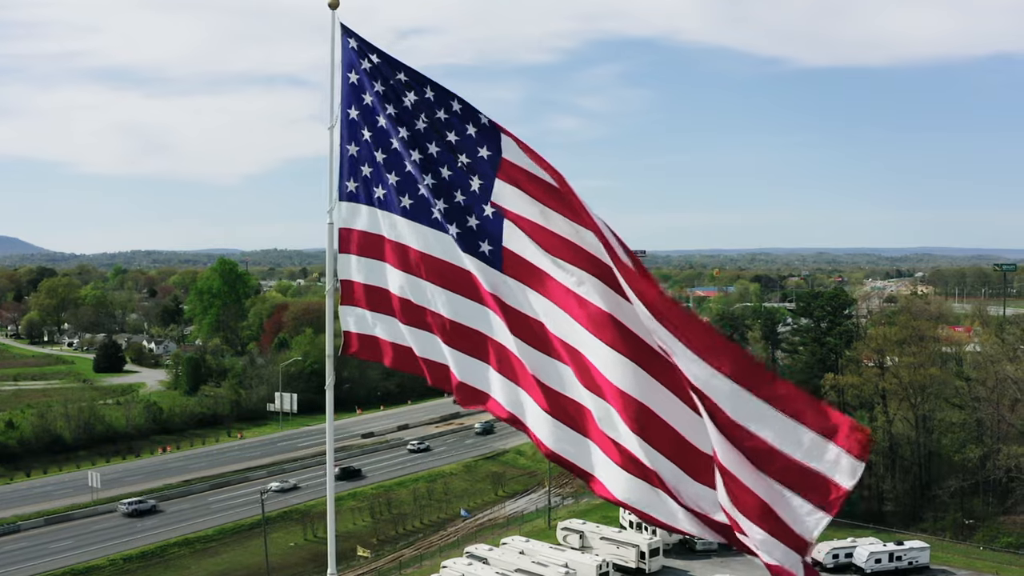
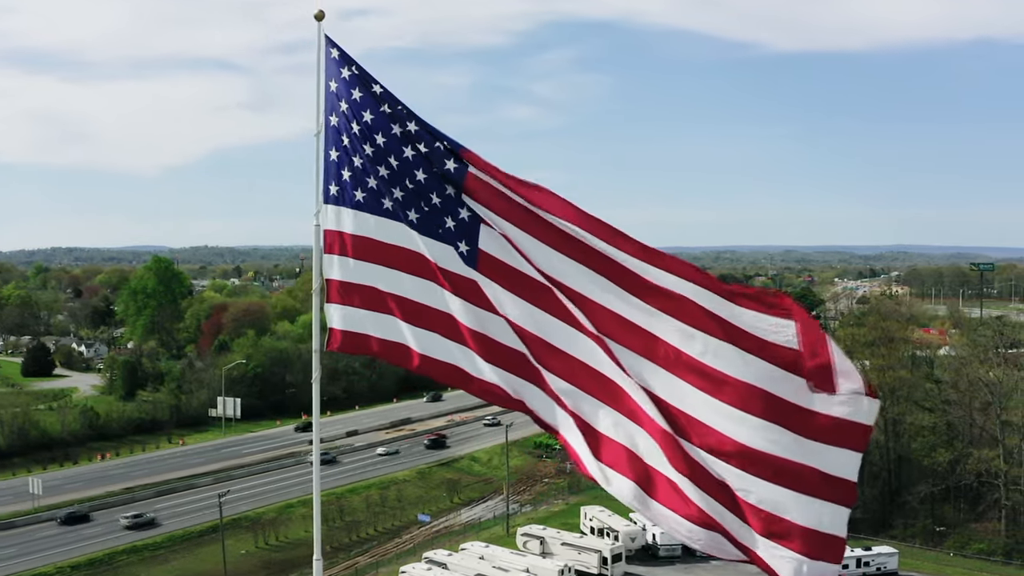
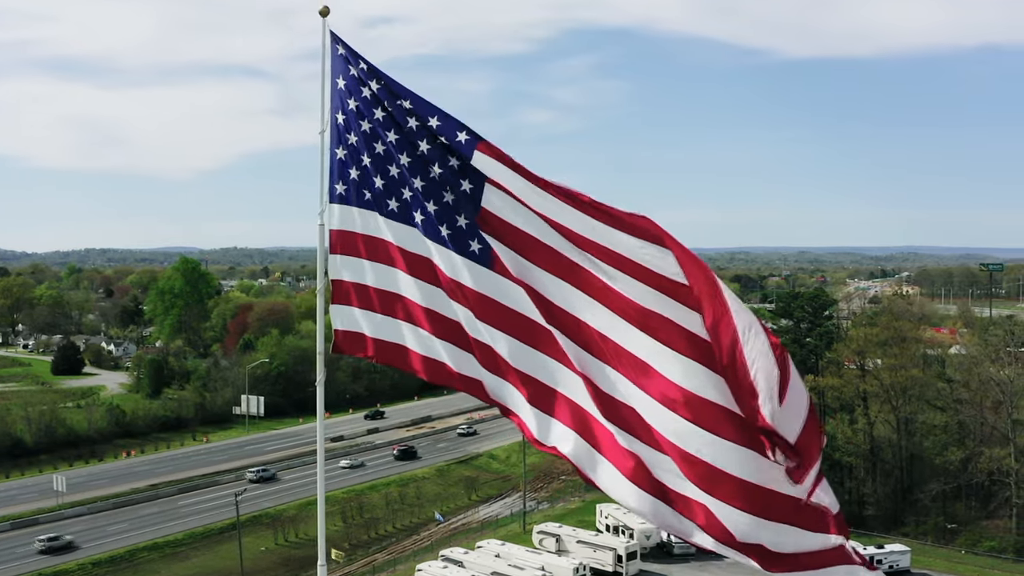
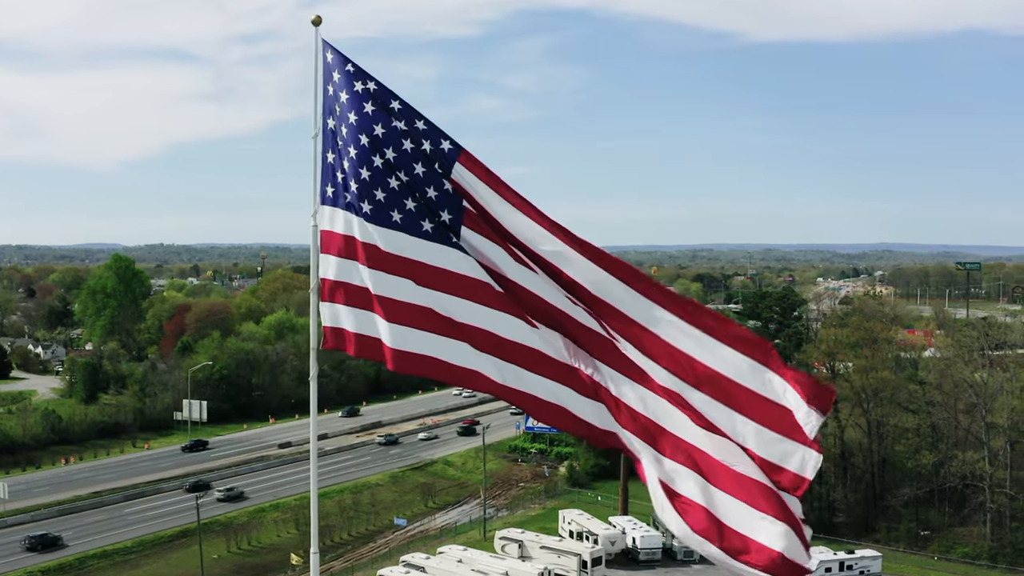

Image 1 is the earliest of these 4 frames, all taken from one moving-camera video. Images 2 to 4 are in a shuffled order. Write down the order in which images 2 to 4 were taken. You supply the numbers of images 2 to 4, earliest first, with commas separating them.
3, 2, 4
